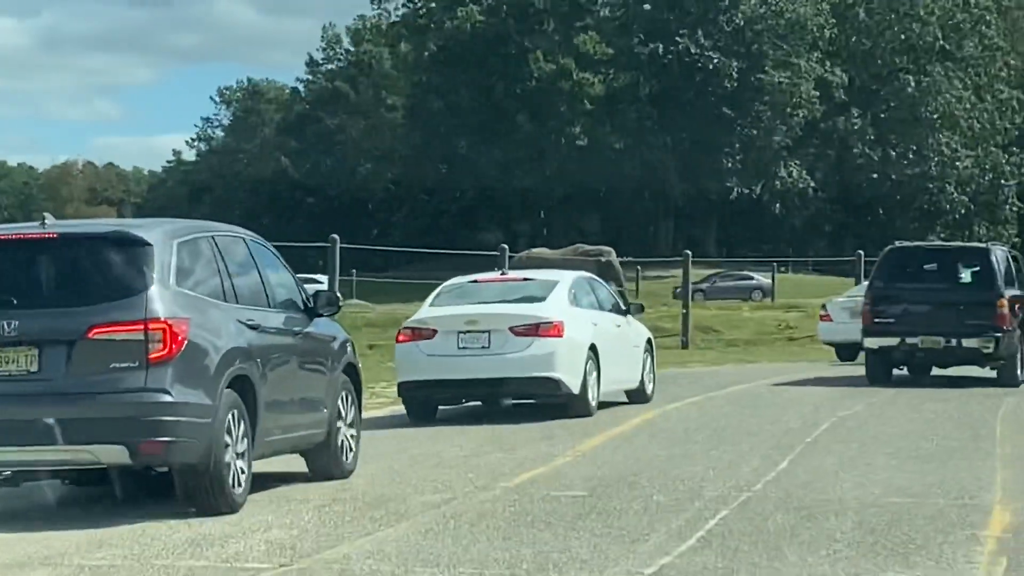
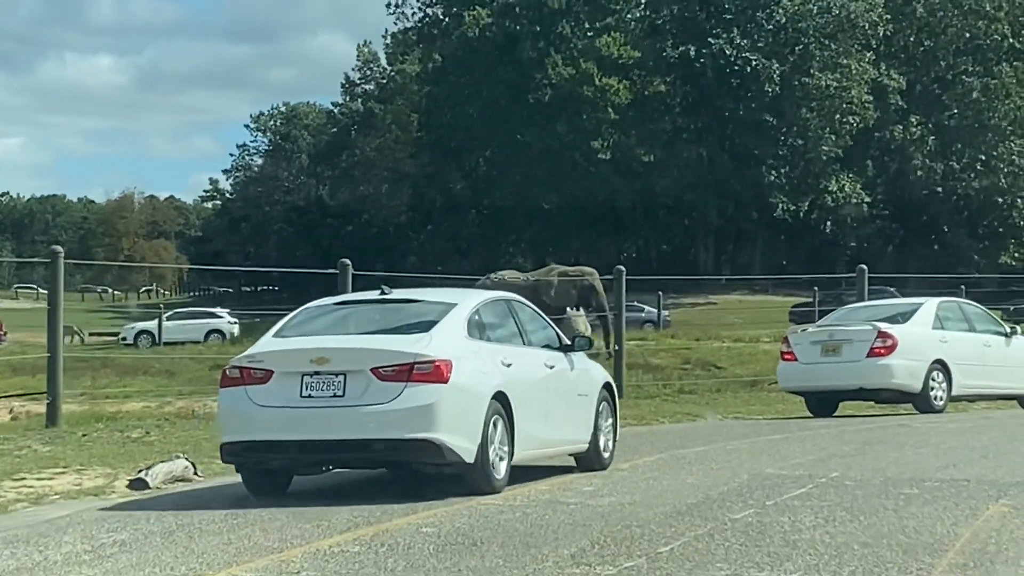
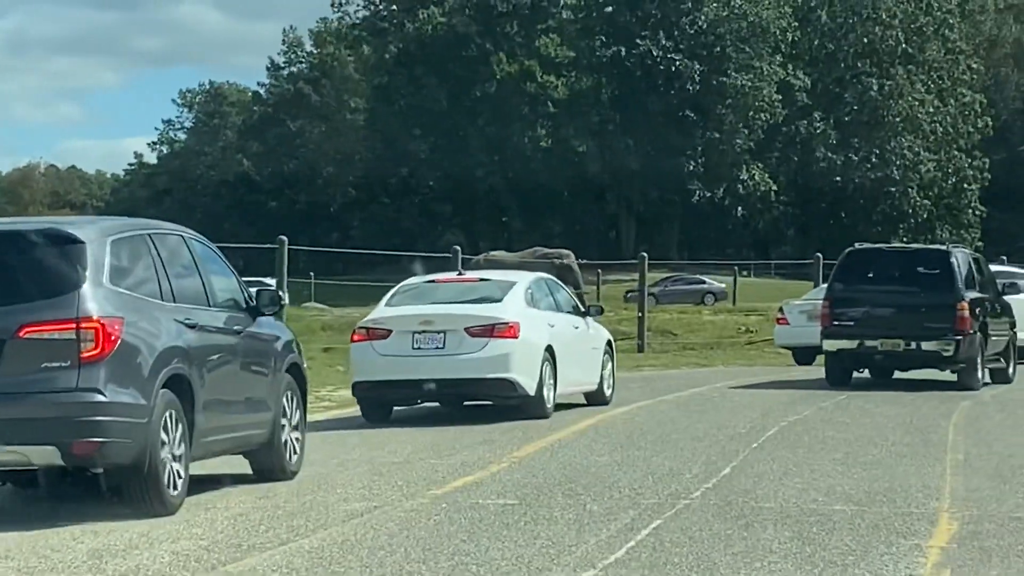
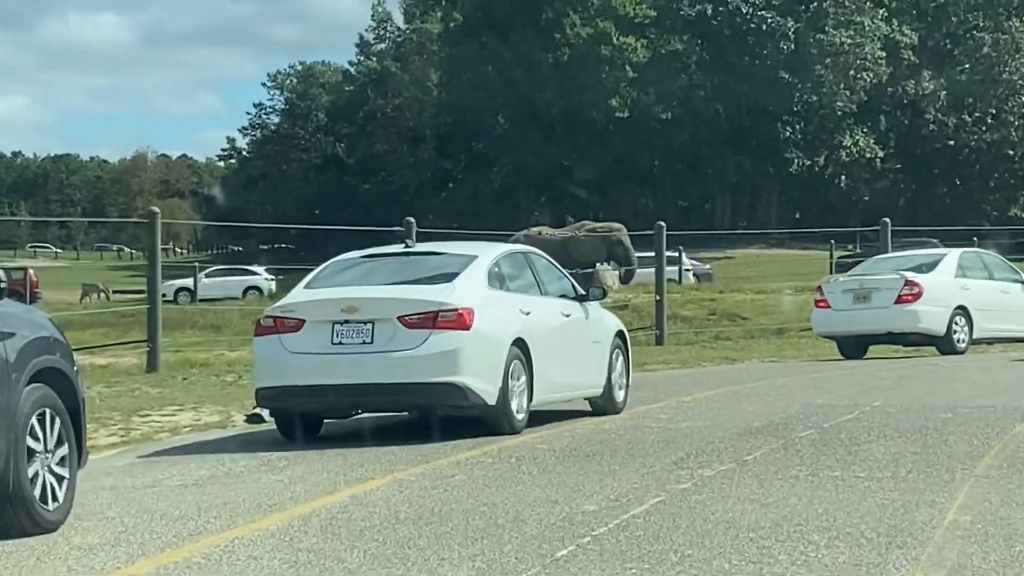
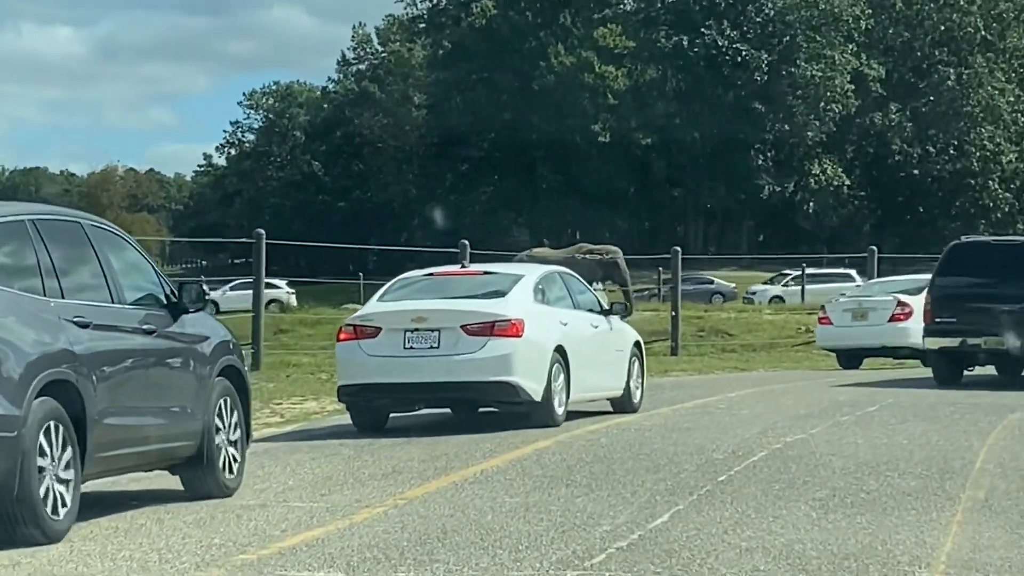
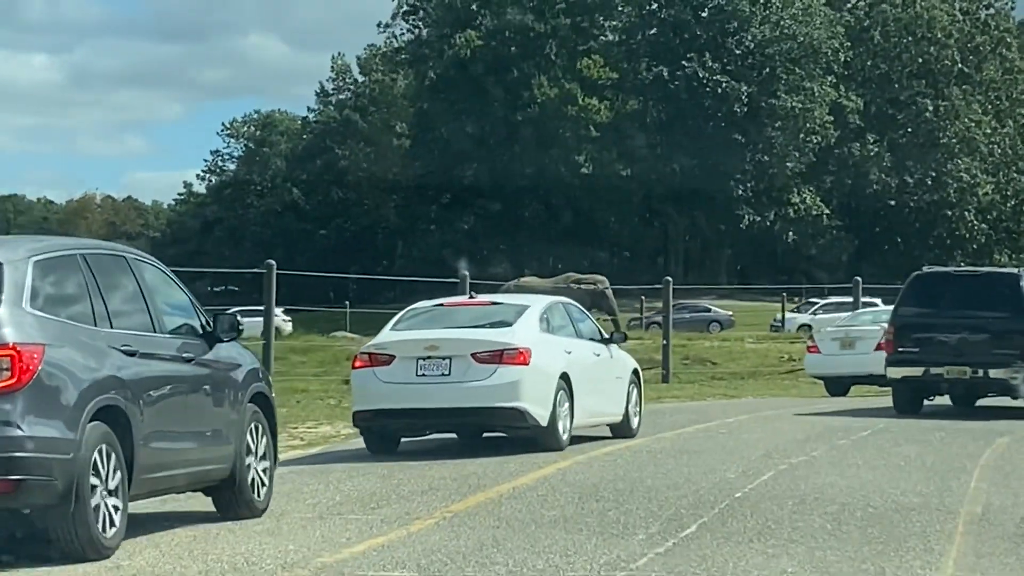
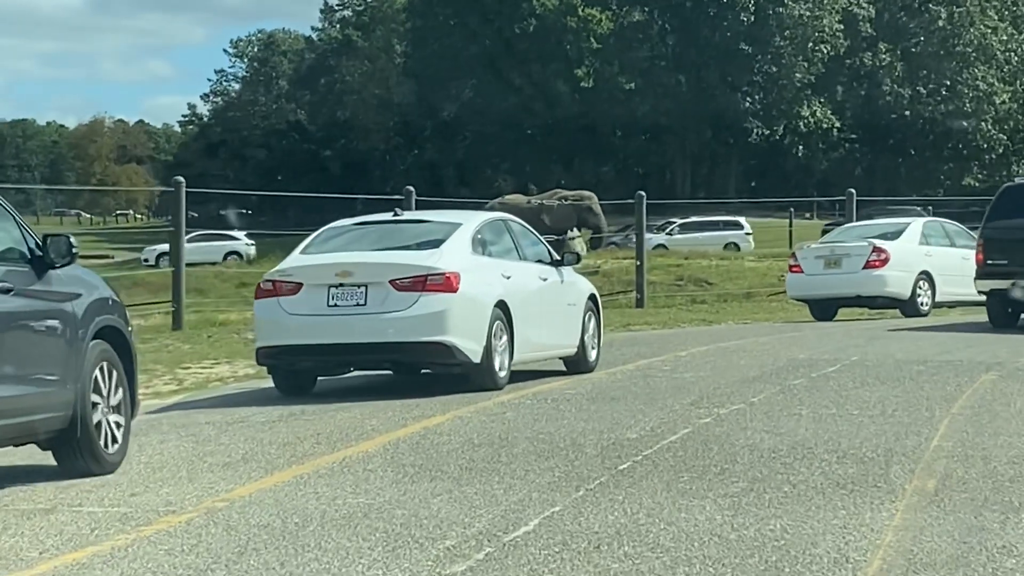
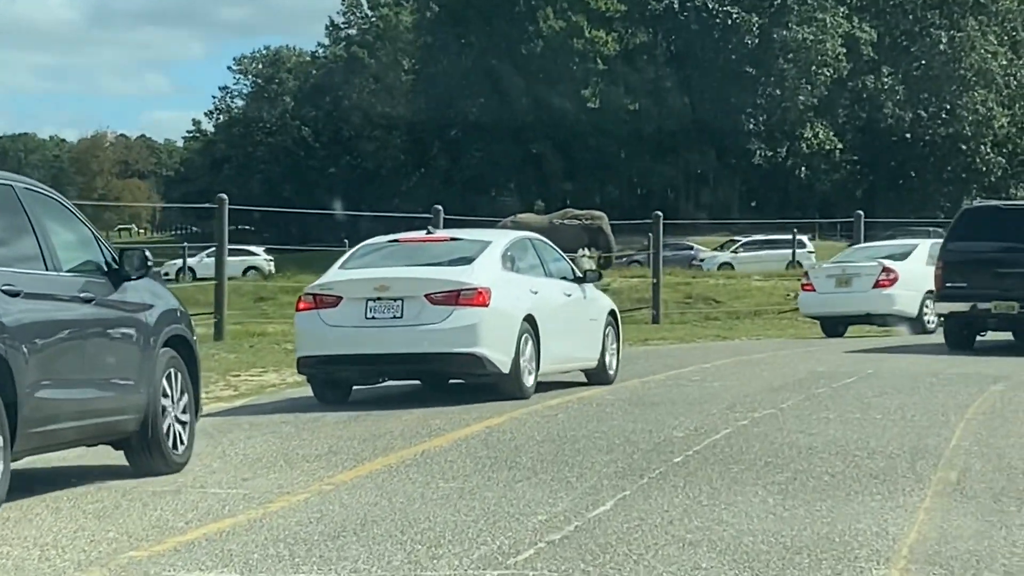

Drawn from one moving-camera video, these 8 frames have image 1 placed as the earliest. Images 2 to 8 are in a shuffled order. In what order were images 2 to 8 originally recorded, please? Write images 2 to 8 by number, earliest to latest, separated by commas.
3, 6, 5, 8, 7, 4, 2
